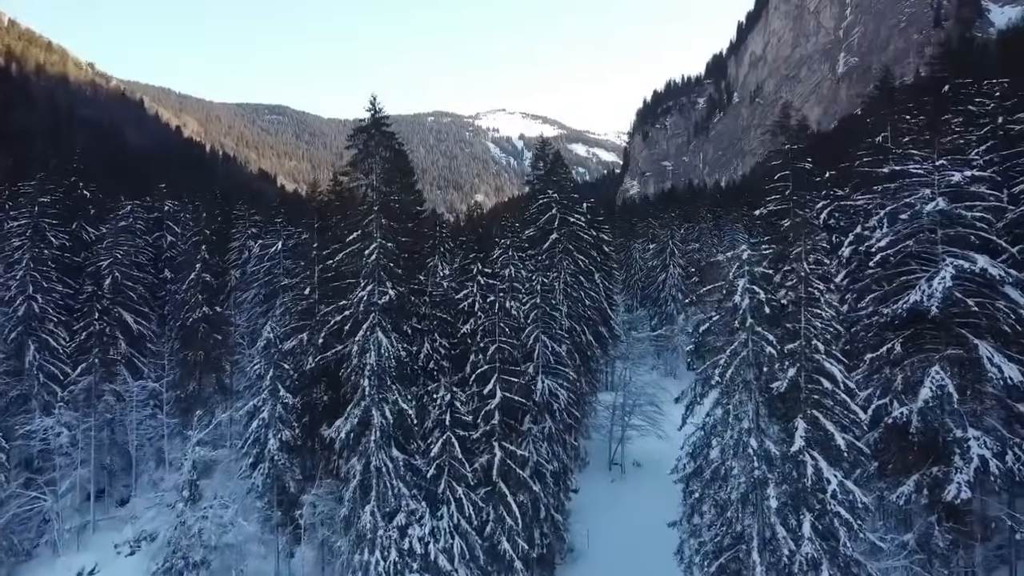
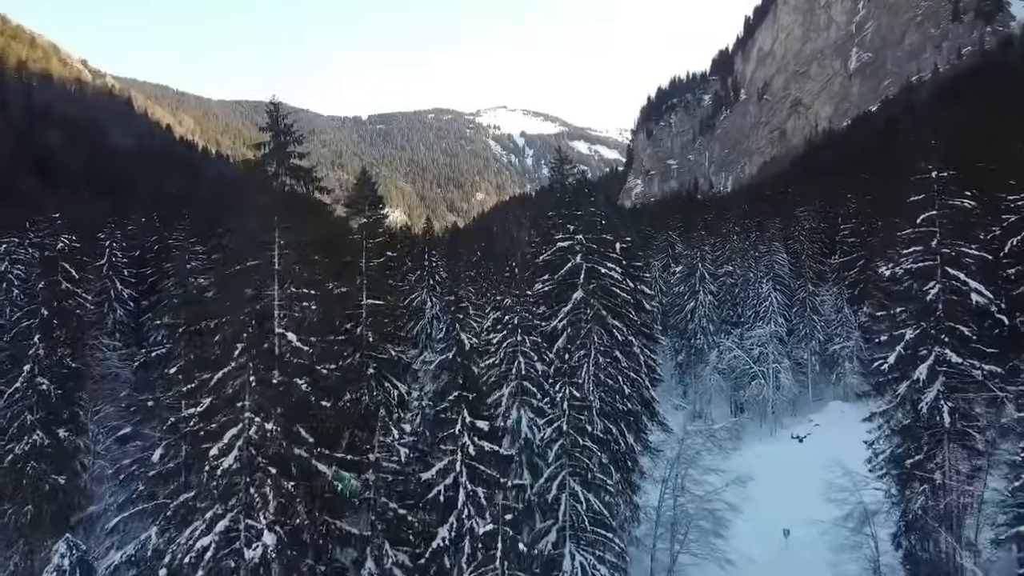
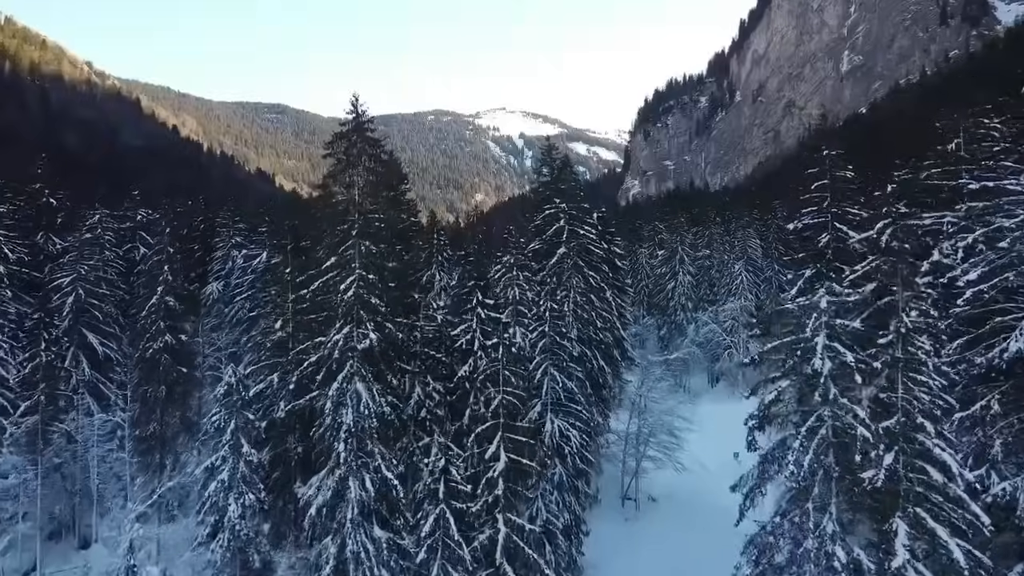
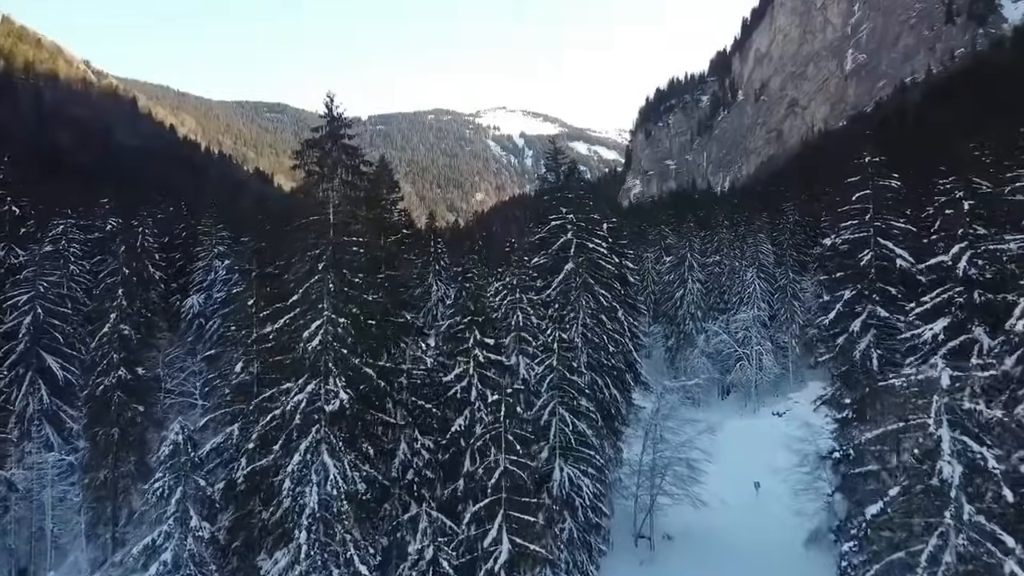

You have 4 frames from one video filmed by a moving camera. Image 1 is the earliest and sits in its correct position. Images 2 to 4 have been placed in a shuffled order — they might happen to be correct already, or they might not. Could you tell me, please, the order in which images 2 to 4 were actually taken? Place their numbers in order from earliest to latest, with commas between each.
3, 4, 2
